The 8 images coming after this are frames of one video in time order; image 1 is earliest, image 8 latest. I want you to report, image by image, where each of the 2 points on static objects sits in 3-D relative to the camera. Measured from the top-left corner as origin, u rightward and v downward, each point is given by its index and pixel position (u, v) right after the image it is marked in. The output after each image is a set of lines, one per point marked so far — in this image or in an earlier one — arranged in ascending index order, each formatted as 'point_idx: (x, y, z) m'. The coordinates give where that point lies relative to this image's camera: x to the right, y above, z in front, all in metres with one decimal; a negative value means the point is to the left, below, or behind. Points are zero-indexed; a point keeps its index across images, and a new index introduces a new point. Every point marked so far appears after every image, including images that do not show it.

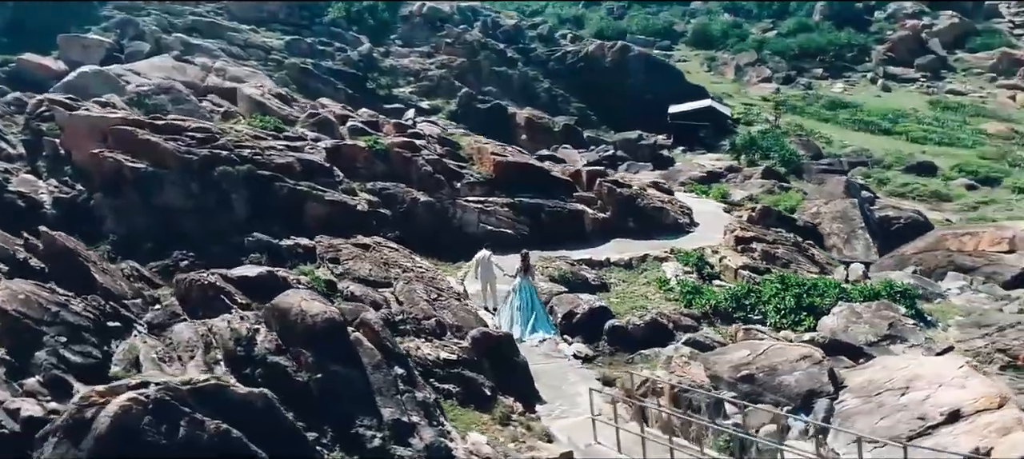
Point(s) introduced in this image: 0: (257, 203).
0: (-5.4, +0.6, +15.3) m
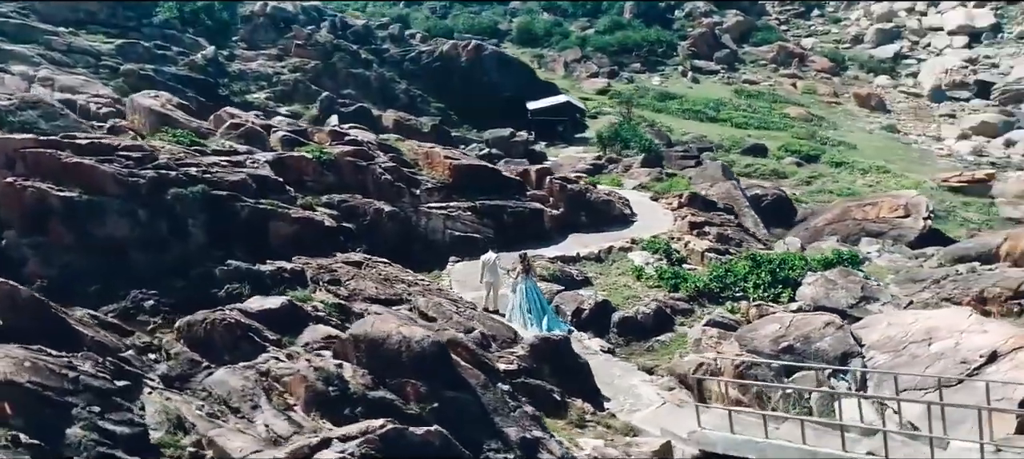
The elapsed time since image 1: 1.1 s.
0: (-5.6, 0.0, +13.6) m
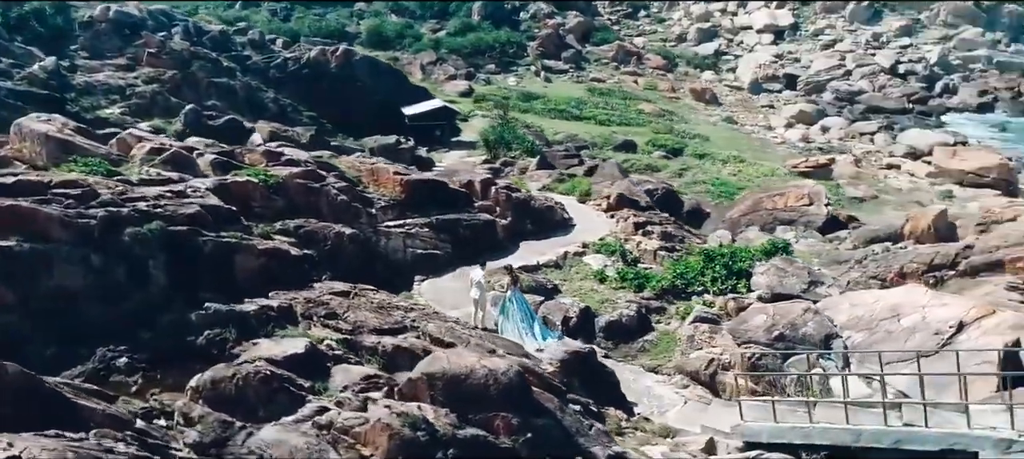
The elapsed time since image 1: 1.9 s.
0: (-5.6, -0.6, +12.2) m
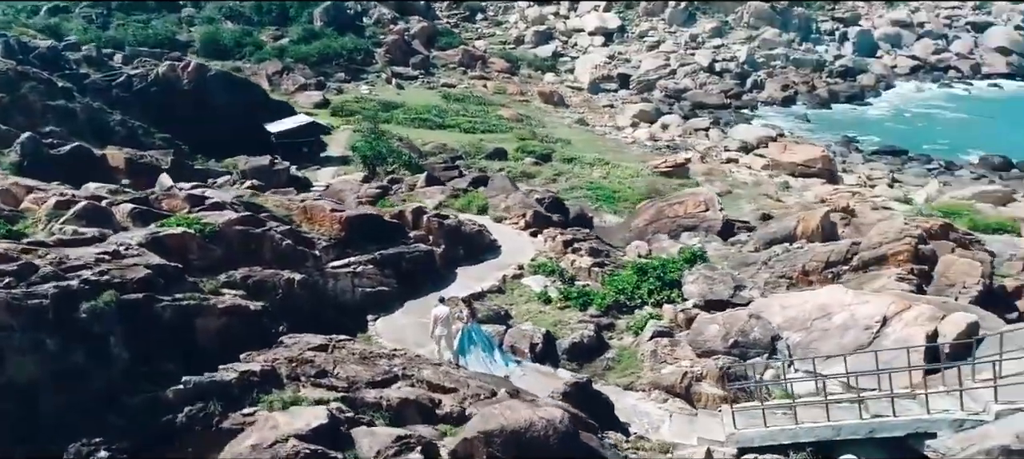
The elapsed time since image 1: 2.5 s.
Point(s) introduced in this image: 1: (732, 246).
0: (-5.7, -1.7, +11.1) m
1: (+6.1, -0.5, +19.9) m
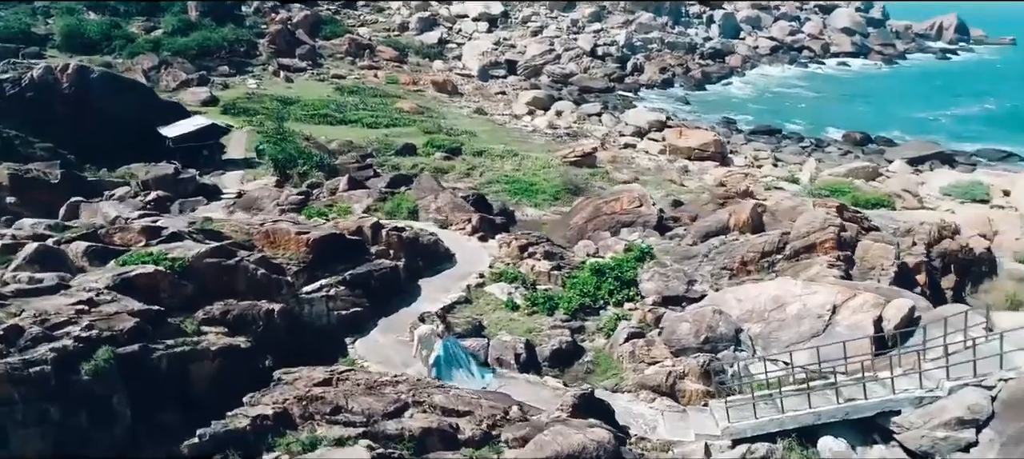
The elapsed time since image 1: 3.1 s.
0: (-5.4, -2.4, +10.5) m
1: (+4.7, -0.3, +21.1) m
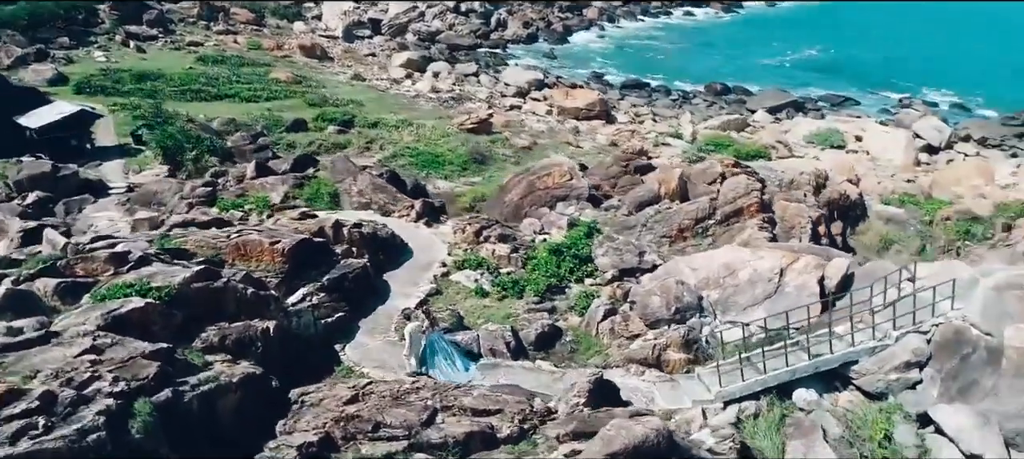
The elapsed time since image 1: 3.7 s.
0: (-4.7, -3.0, +10.1) m
1: (+2.9, +0.5, +22.3) m
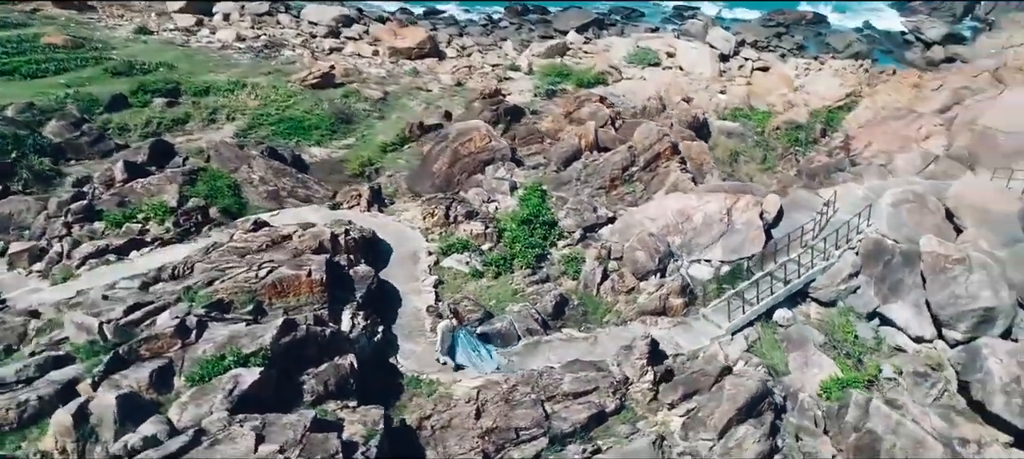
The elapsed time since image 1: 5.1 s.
0: (-1.9, -4.0, +10.6) m
1: (+0.8, +2.0, +23.9) m
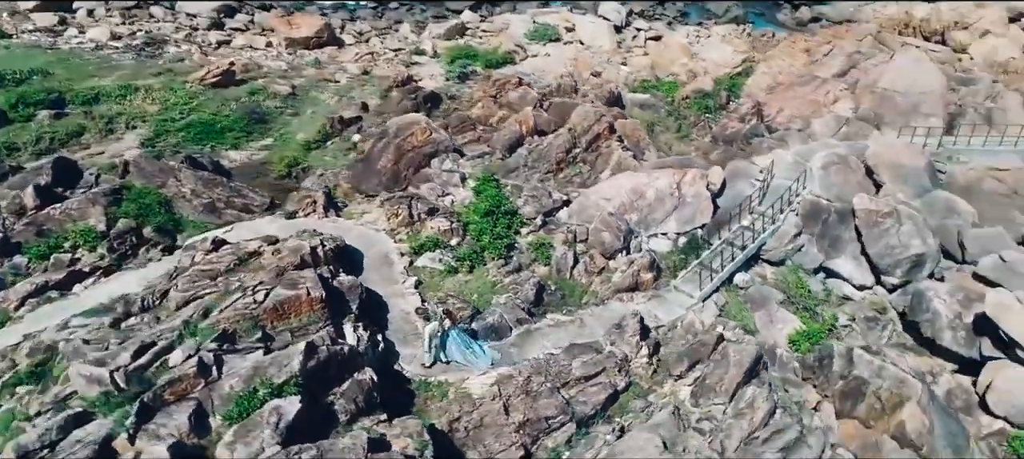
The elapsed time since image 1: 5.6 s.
0: (-0.9, -4.2, +11.0) m
1: (-1.0, +2.4, +24.2) m
